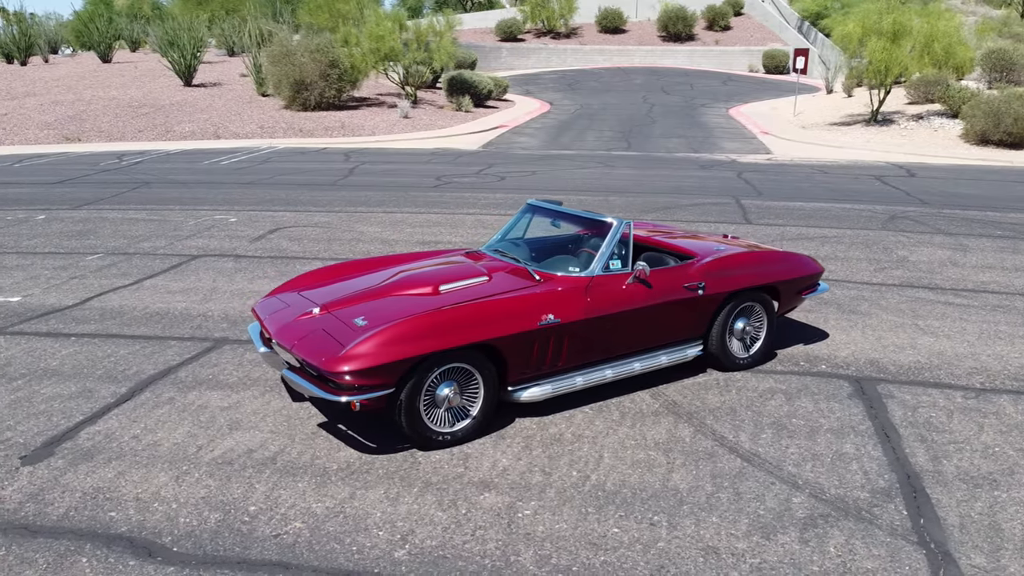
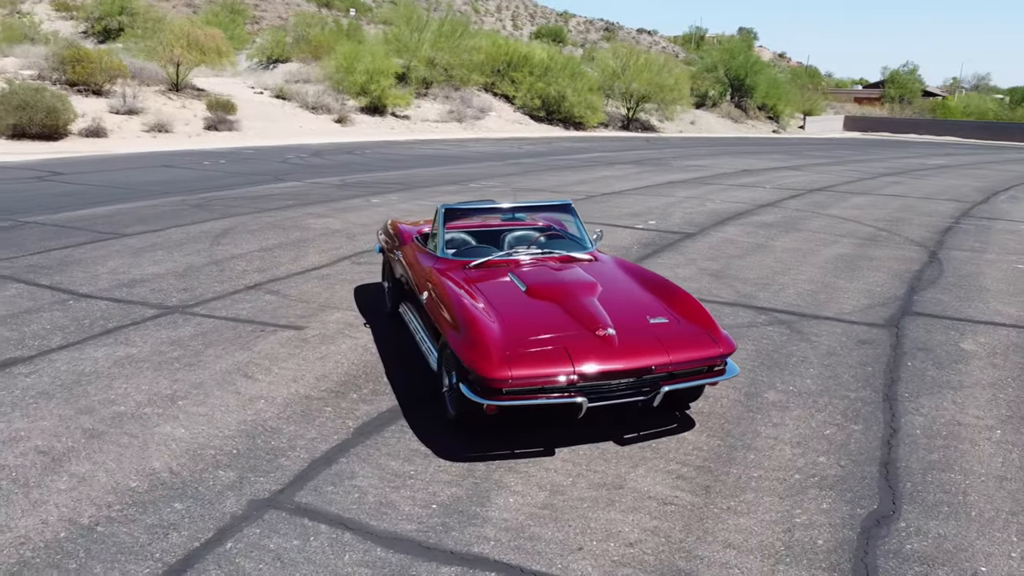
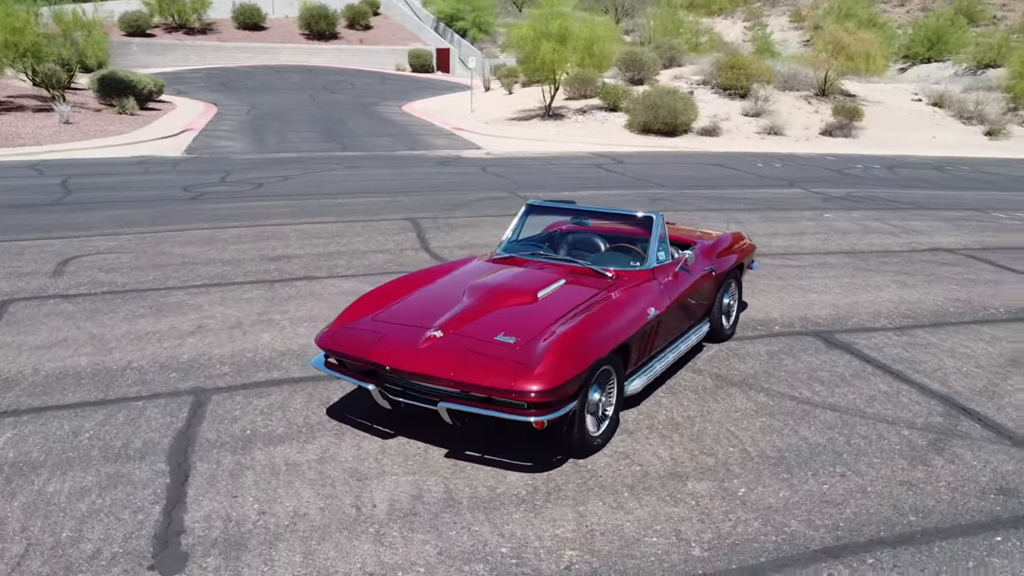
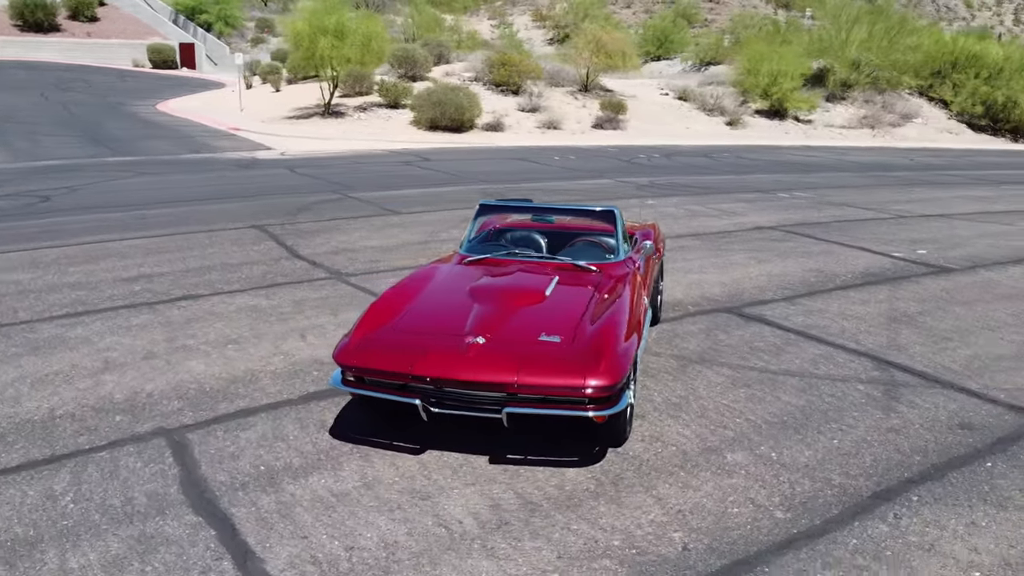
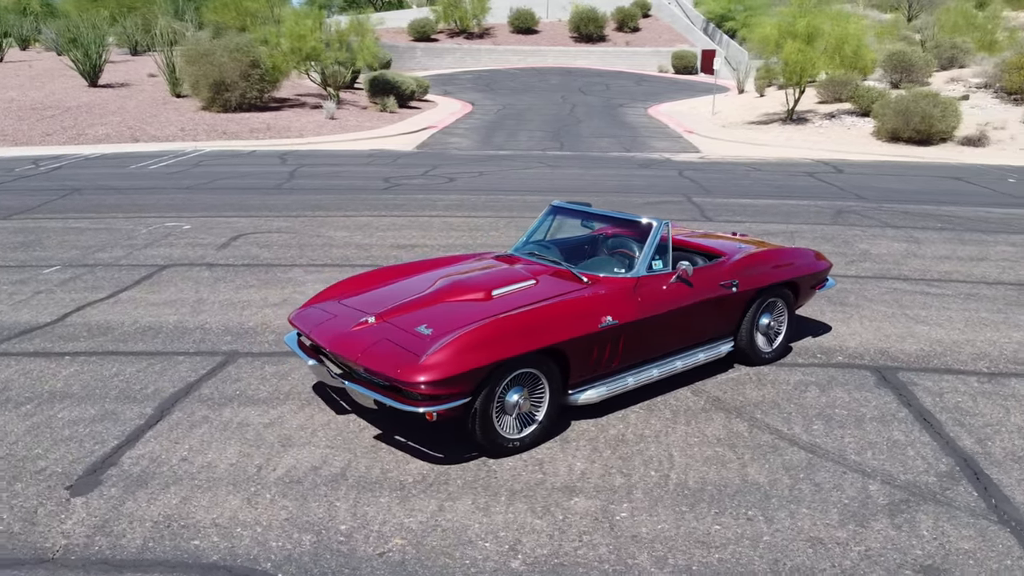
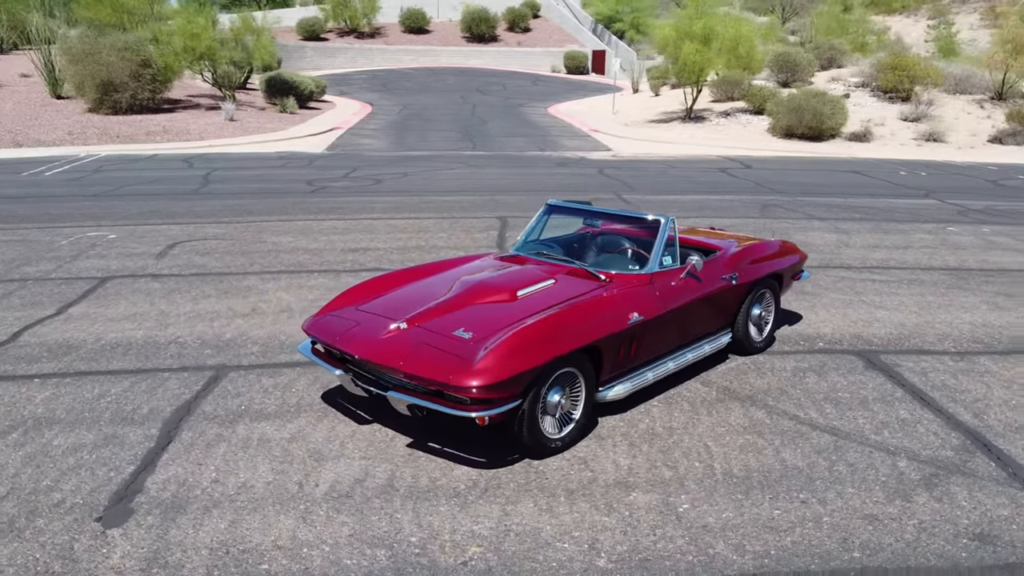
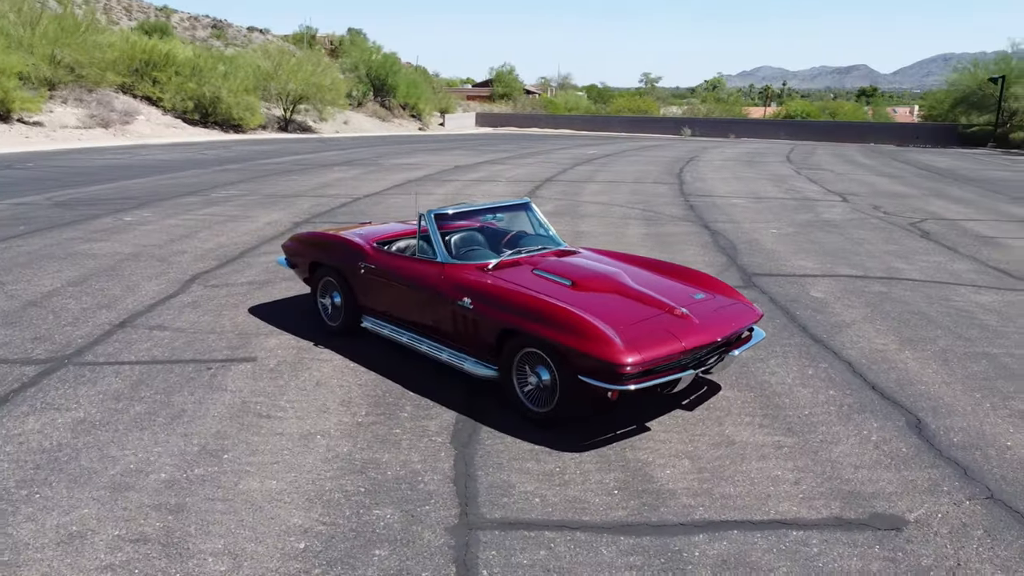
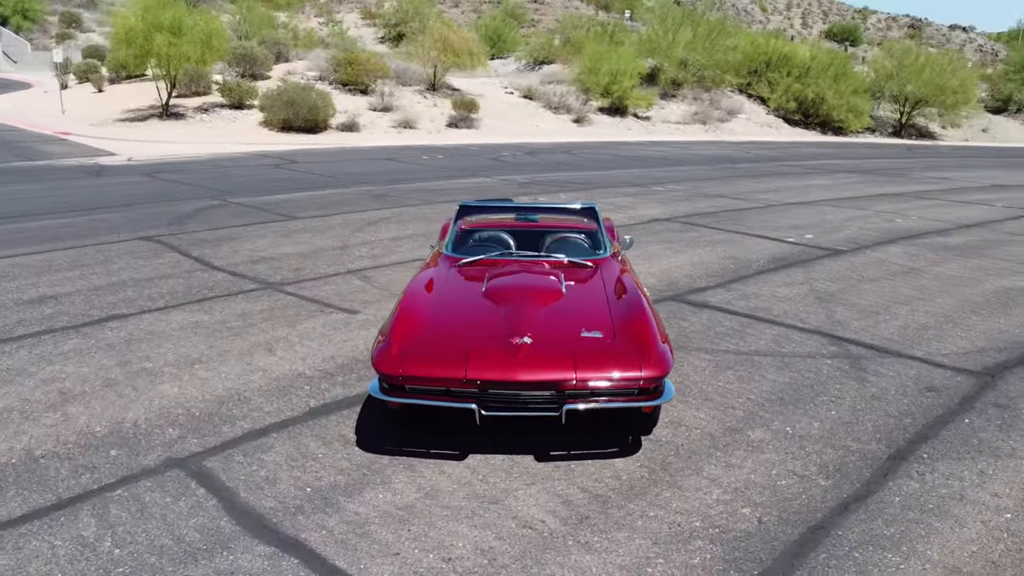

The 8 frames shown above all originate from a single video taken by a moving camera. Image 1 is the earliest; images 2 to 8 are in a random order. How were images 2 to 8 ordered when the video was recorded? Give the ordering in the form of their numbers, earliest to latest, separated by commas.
5, 6, 3, 4, 8, 2, 7
